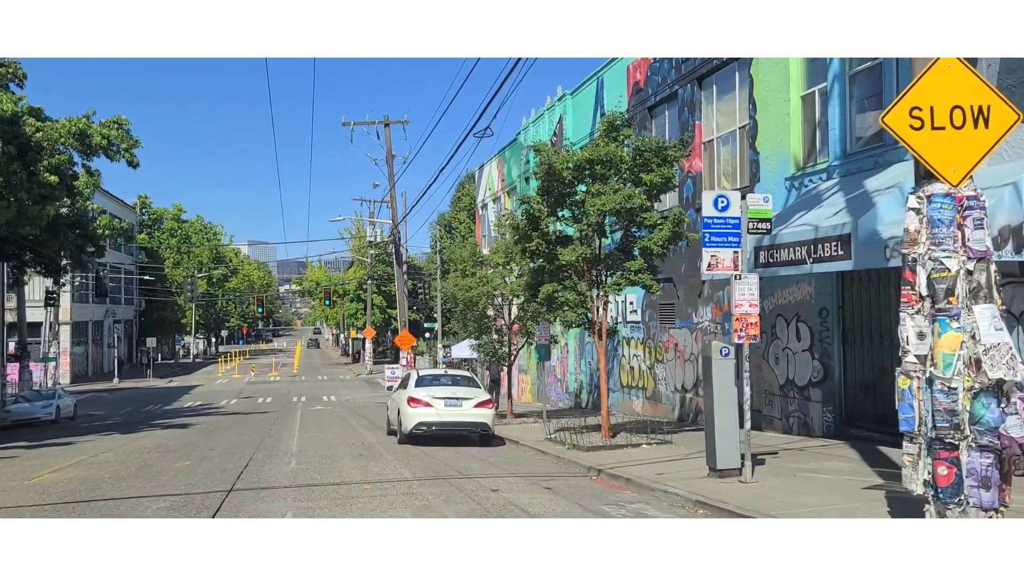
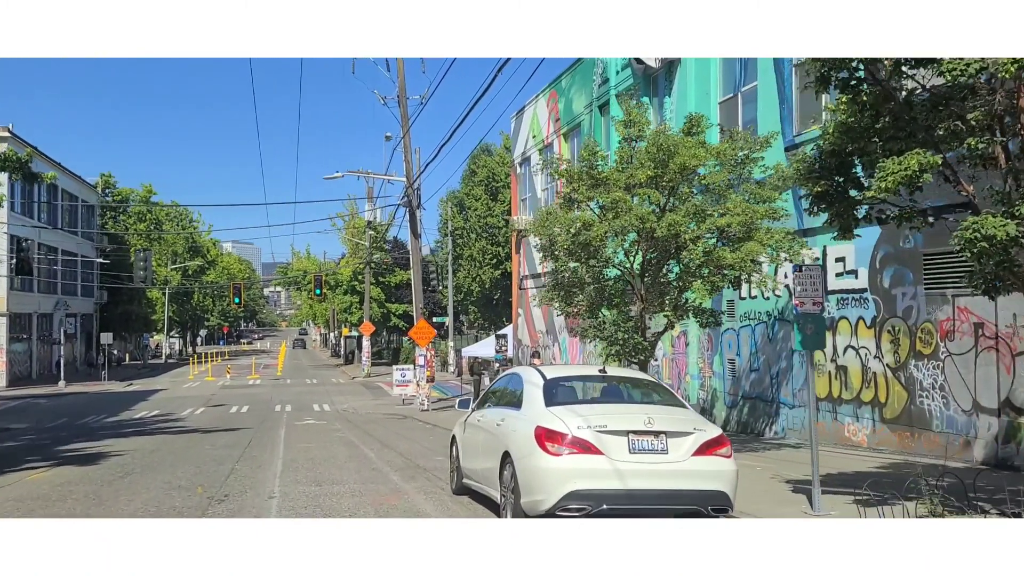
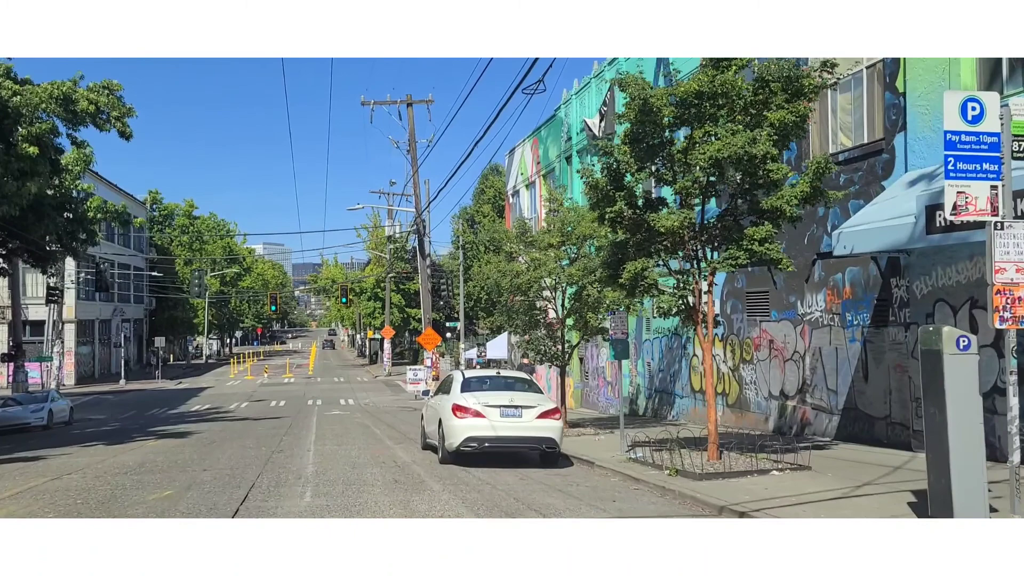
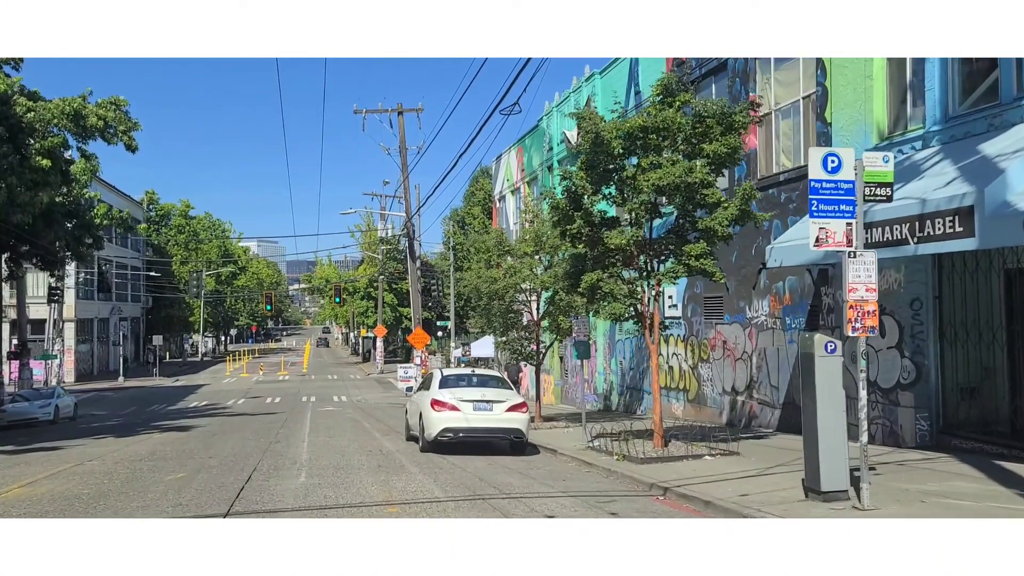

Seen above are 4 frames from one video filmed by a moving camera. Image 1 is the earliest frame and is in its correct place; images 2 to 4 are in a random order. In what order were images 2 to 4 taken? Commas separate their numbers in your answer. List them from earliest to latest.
4, 3, 2
